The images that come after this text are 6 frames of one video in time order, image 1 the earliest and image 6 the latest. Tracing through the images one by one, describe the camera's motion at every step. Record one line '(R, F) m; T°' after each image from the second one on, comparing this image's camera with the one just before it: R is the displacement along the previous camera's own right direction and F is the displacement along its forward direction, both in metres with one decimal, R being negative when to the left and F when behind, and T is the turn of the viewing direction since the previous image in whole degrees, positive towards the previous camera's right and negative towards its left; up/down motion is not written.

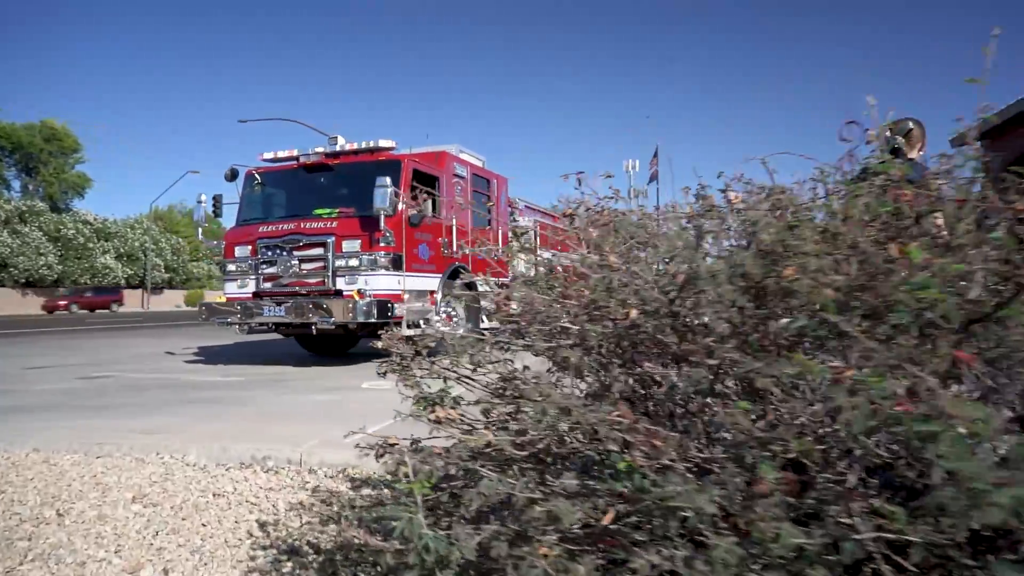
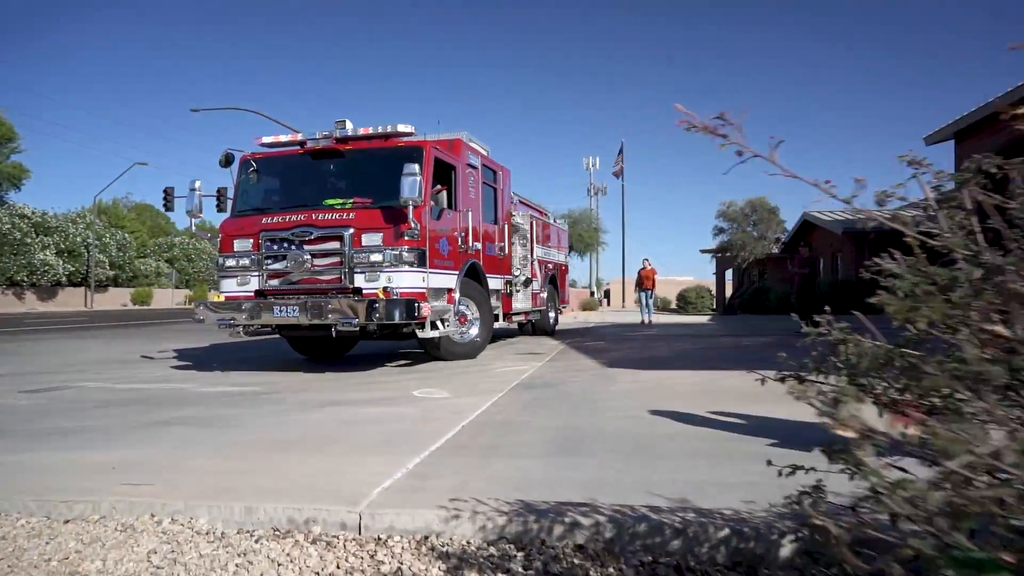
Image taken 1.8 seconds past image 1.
(-0.8, +1.3) m; +4°
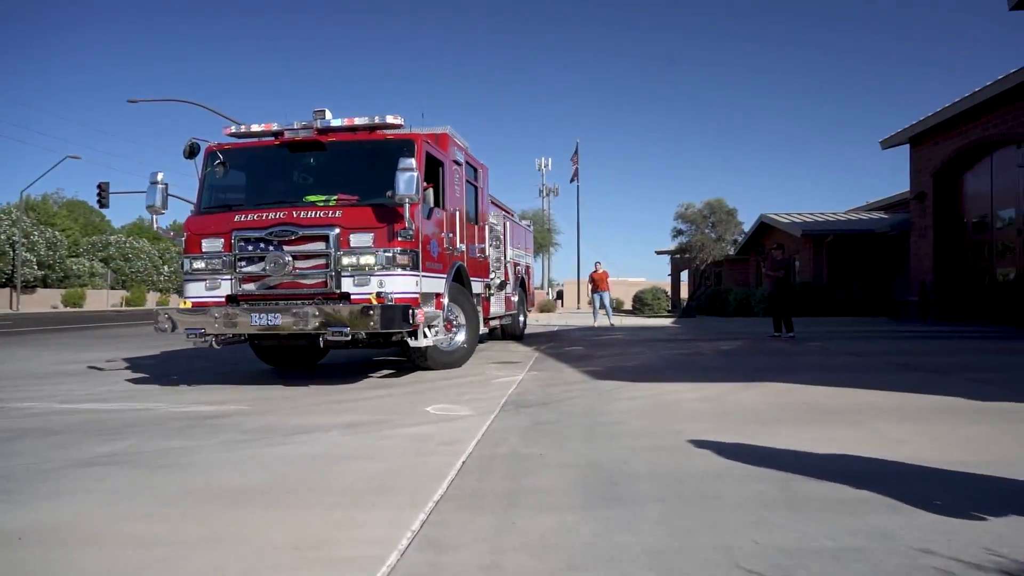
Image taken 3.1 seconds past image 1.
(-0.5, +1.1) m; +4°
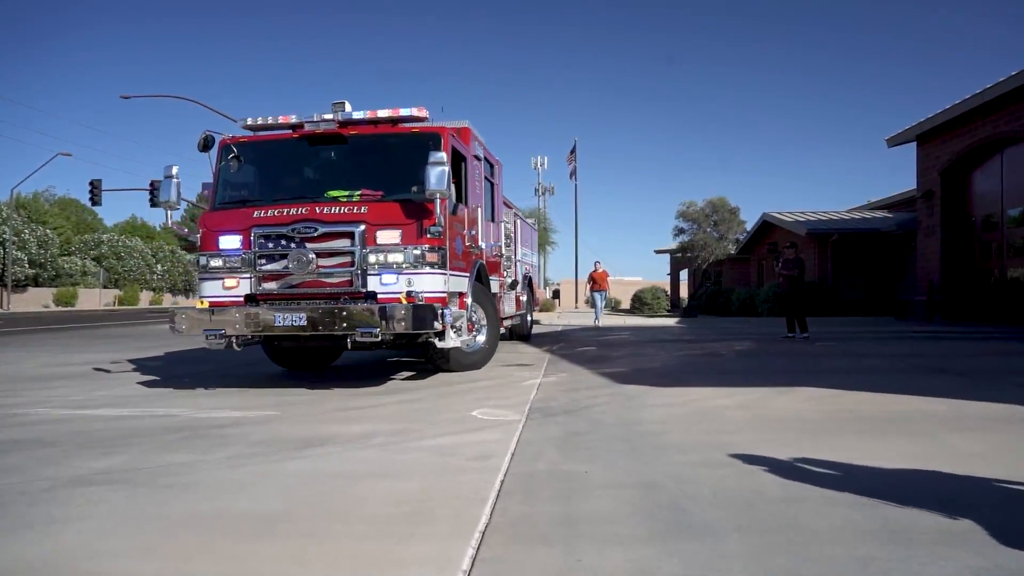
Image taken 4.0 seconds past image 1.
(-0.3, +0.6) m; 0°
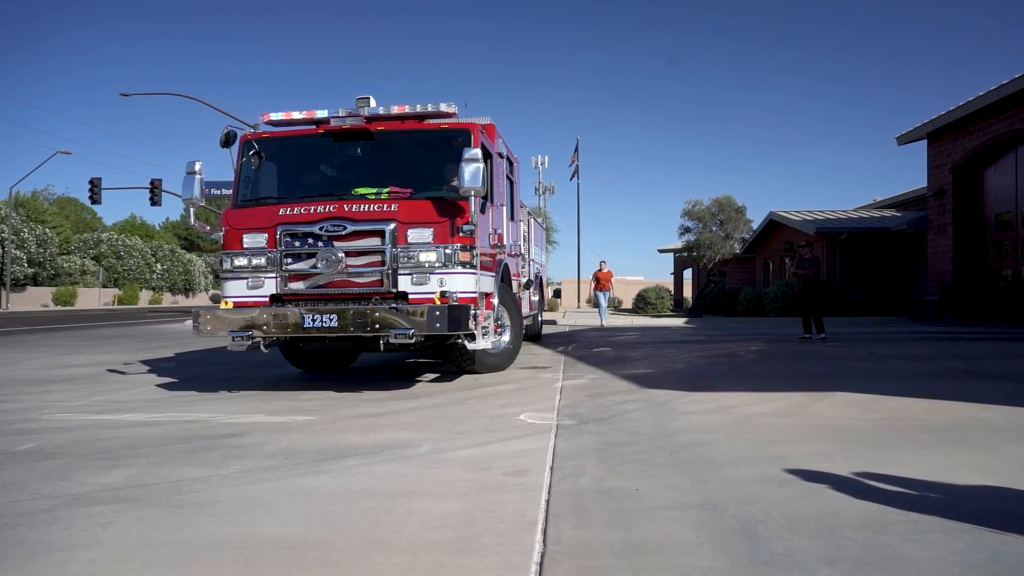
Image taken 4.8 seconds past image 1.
(-0.3, +0.4) m; 0°
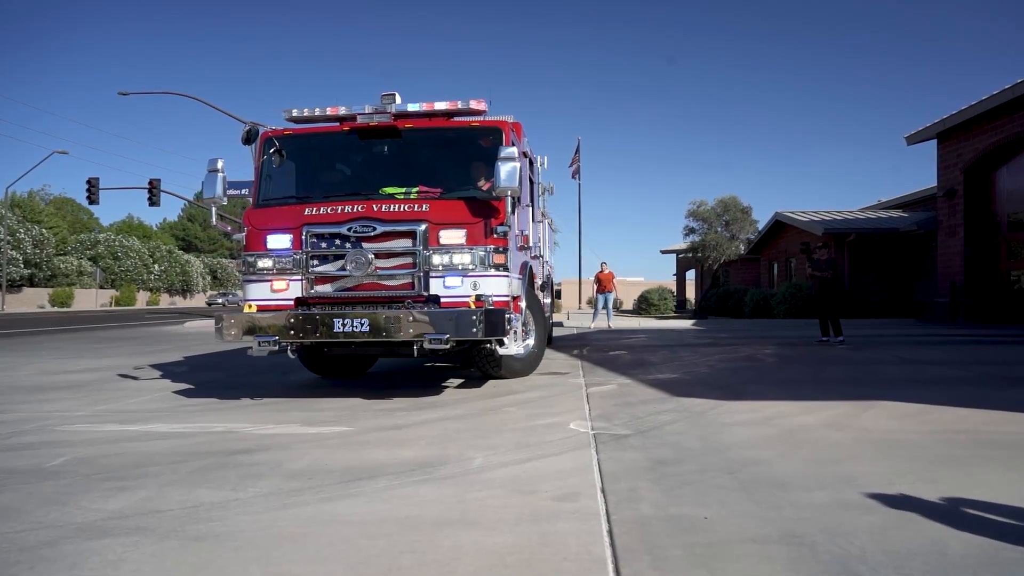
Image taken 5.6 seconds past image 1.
(-0.3, +0.5) m; 0°
